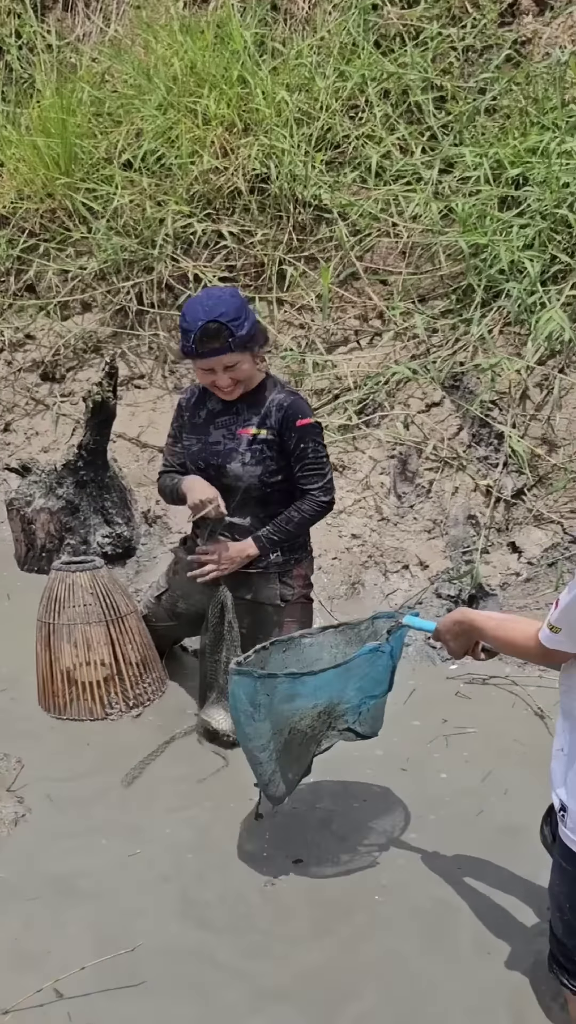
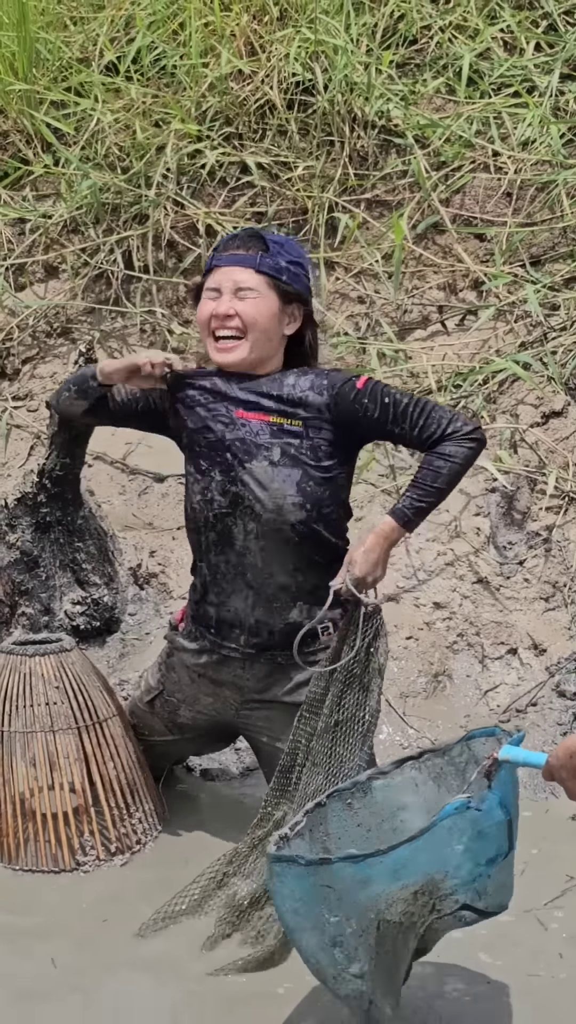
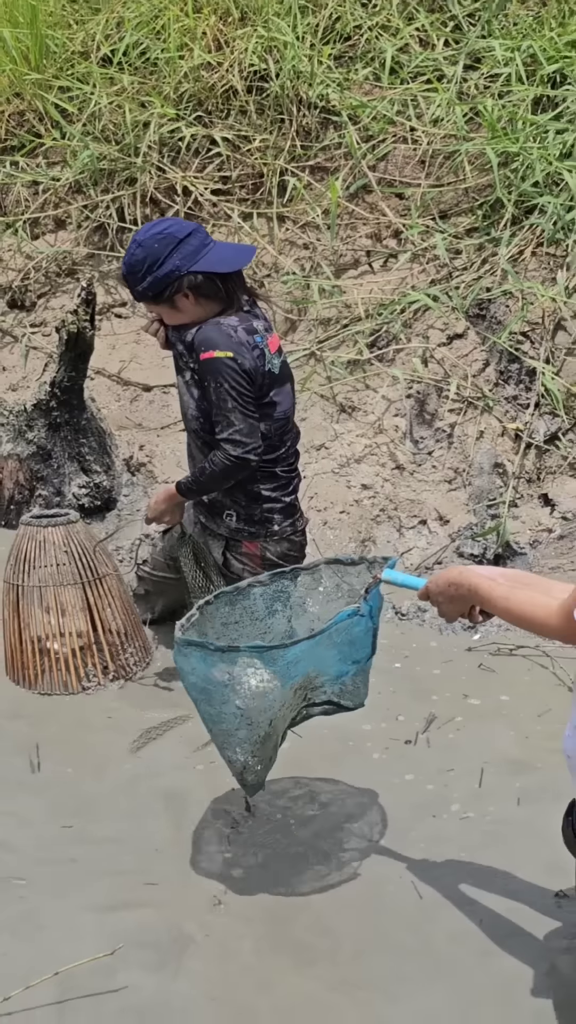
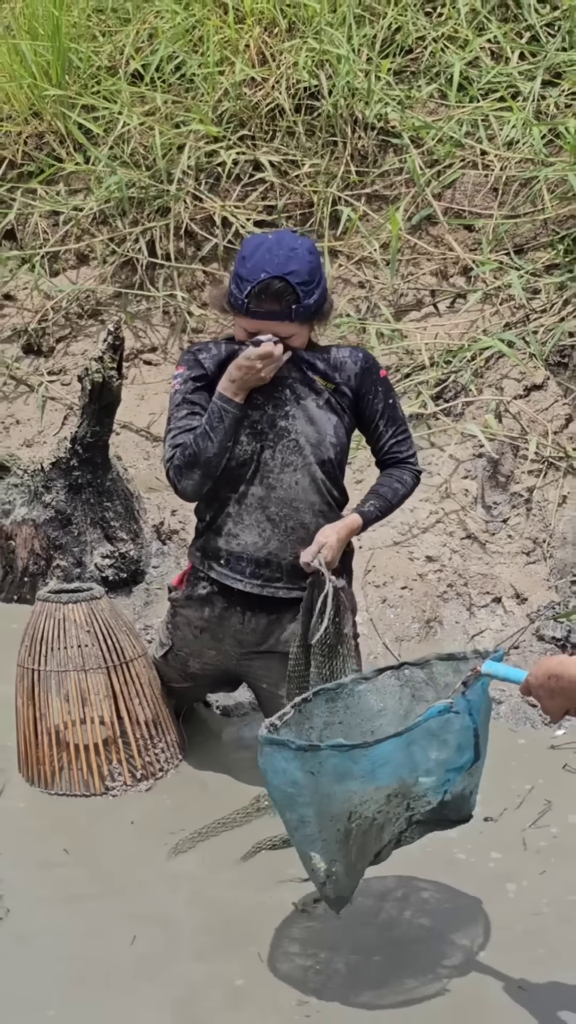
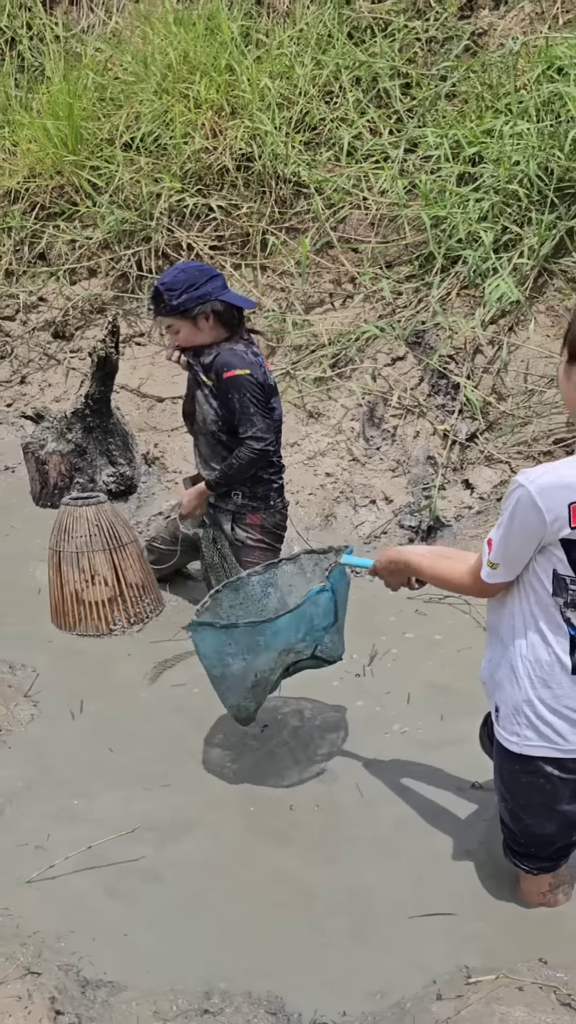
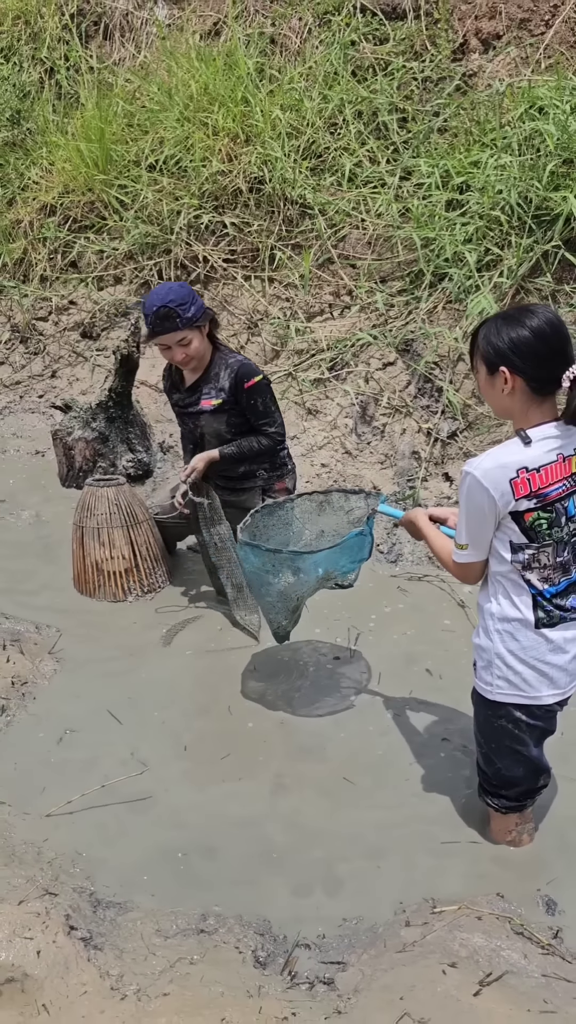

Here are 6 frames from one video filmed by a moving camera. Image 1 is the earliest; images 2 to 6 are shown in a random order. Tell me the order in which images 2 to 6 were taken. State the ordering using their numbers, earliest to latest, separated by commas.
2, 4, 3, 5, 6
